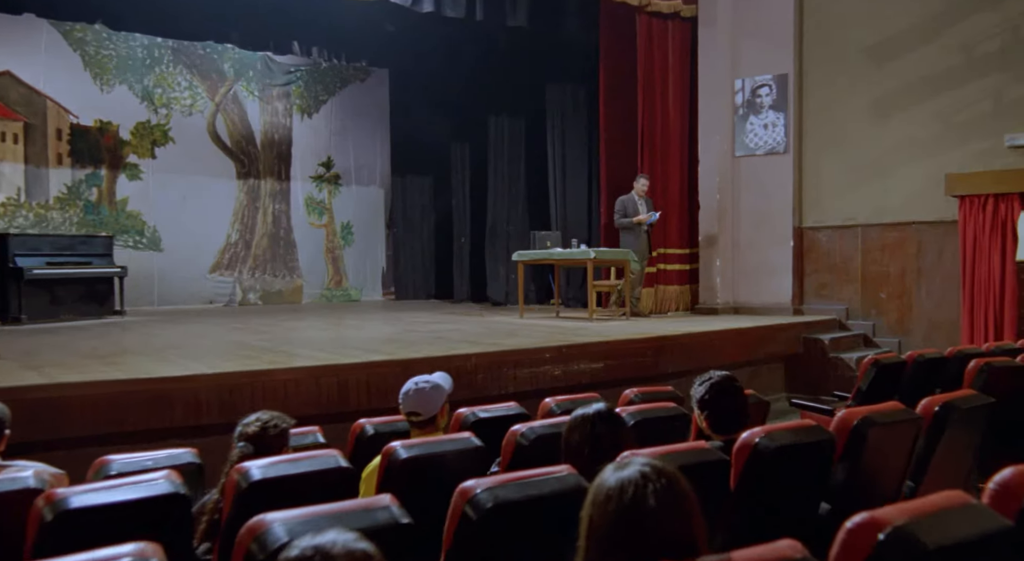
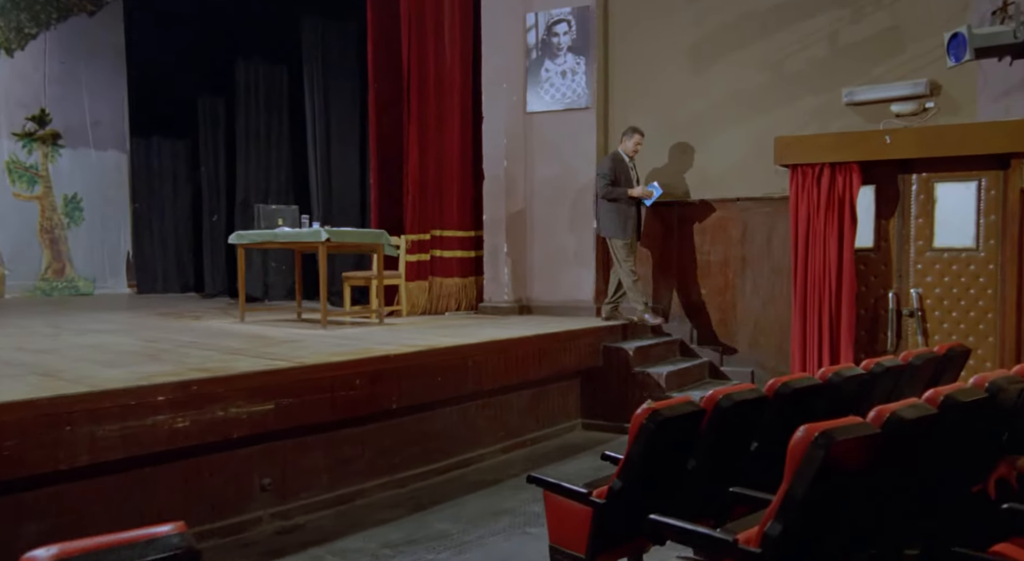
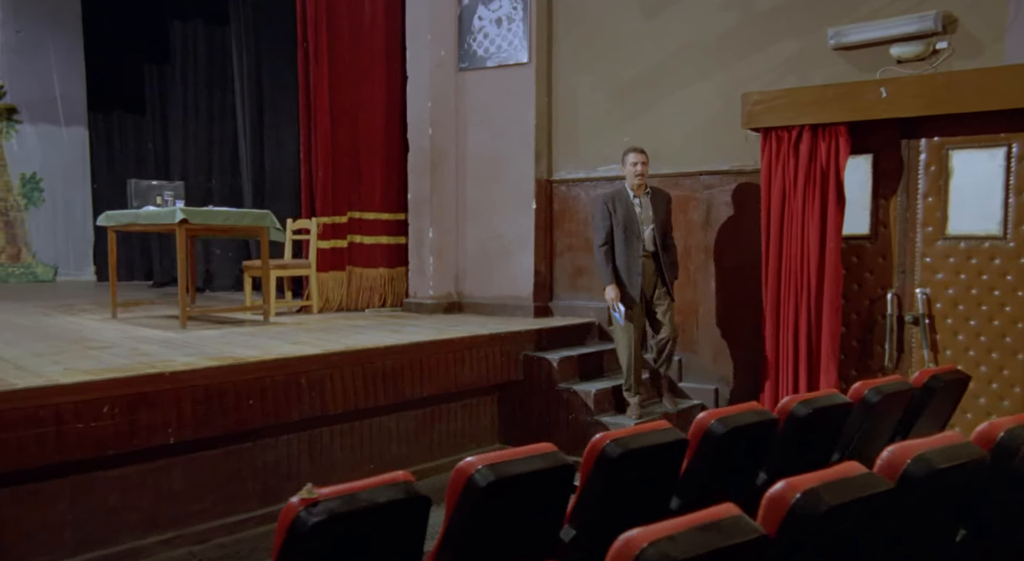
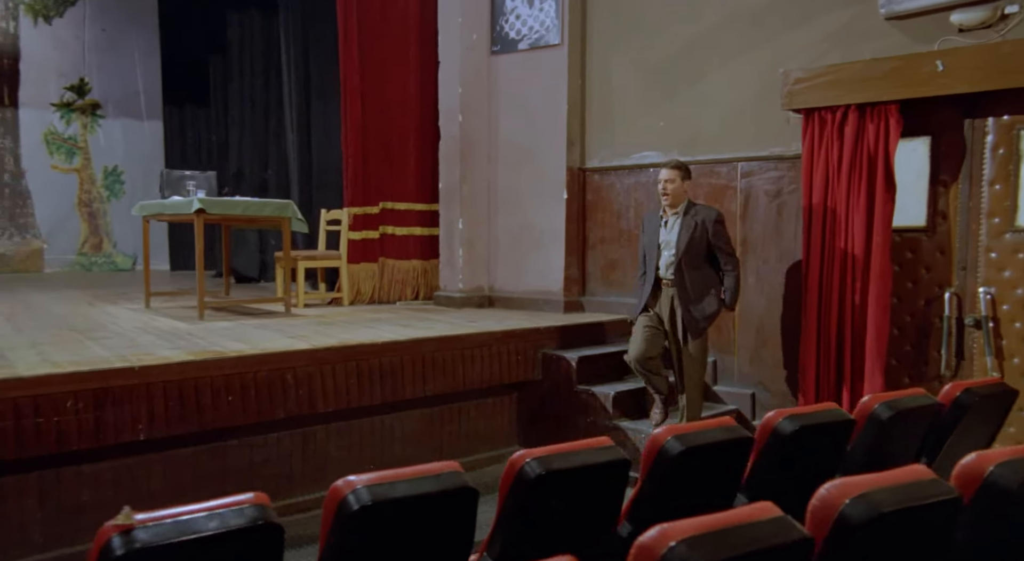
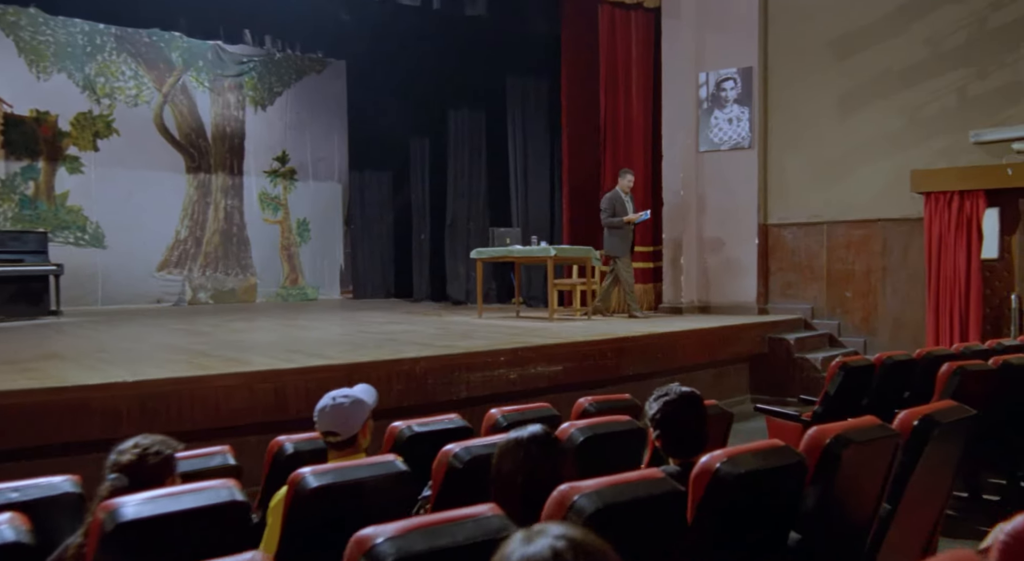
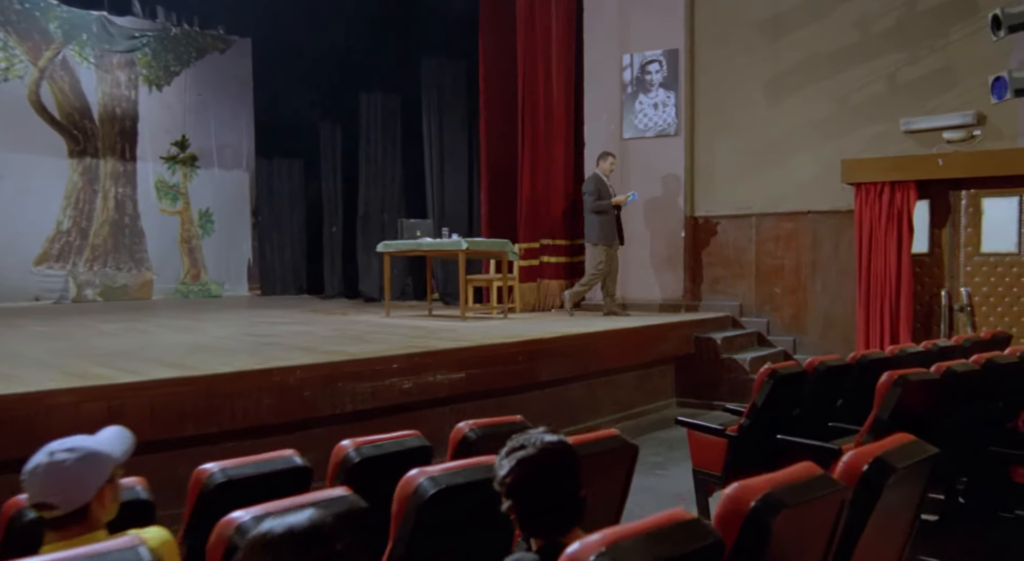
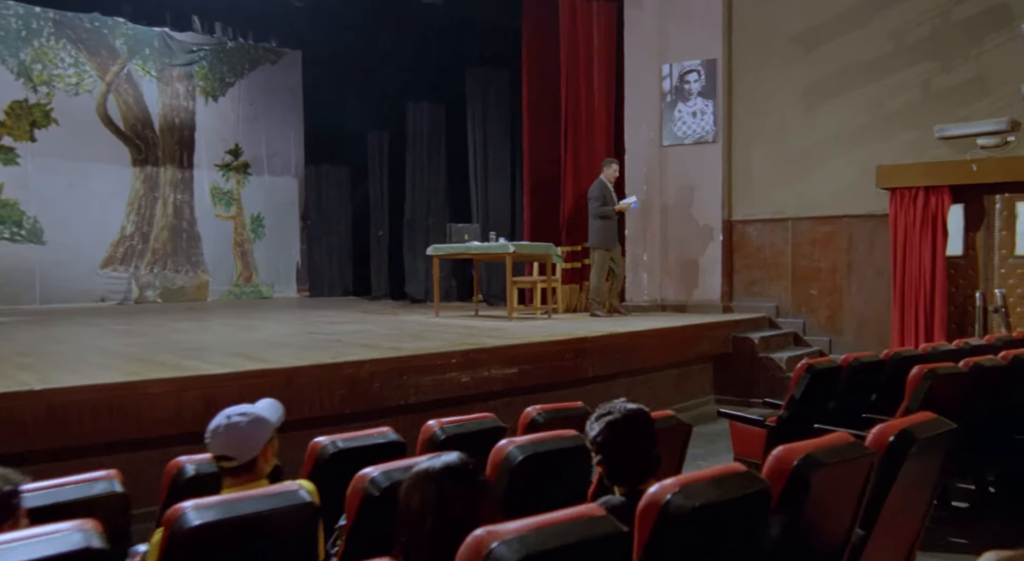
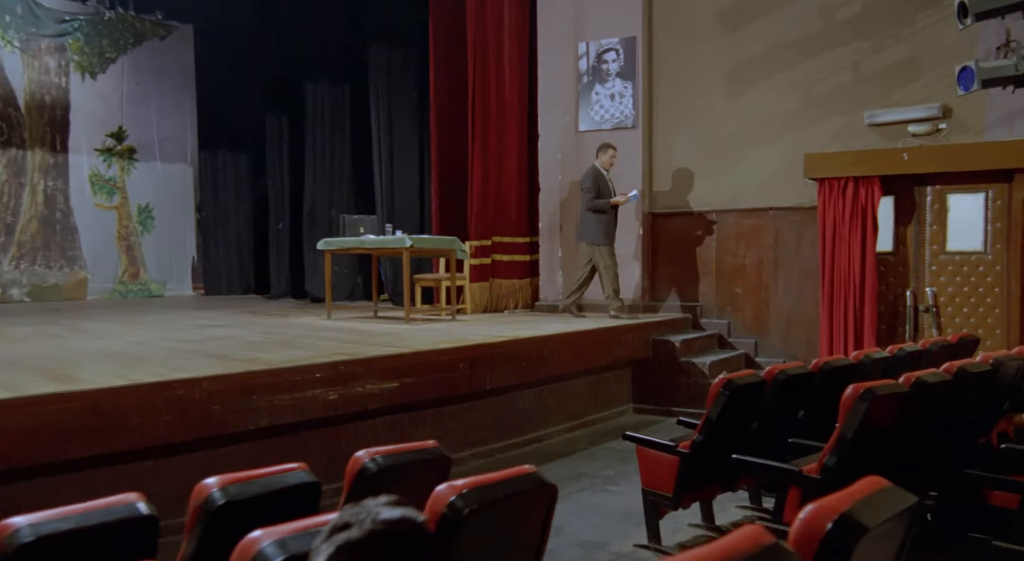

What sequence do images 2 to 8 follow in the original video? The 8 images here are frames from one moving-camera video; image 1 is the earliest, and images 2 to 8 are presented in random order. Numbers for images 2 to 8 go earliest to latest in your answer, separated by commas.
5, 7, 6, 8, 2, 3, 4
